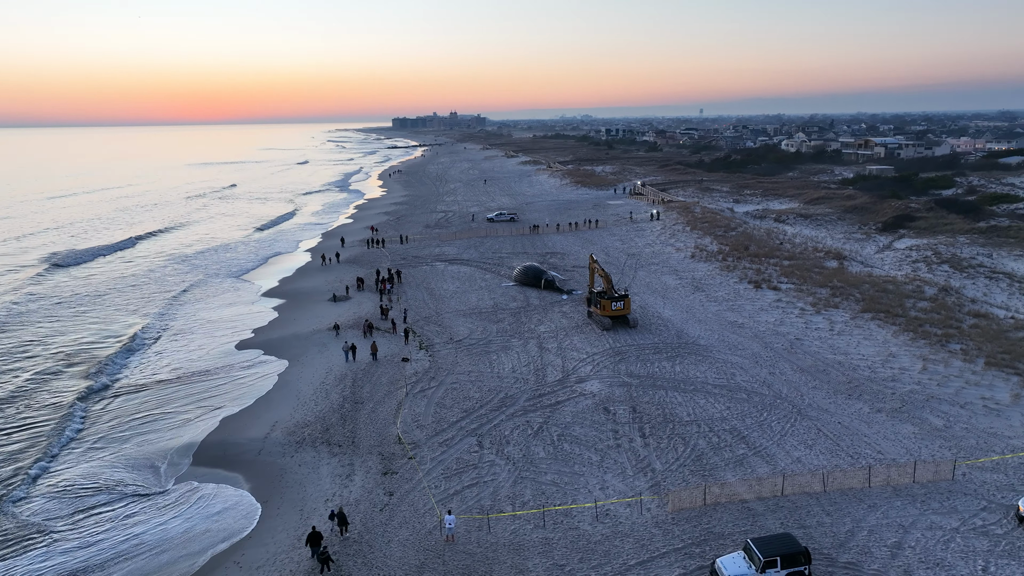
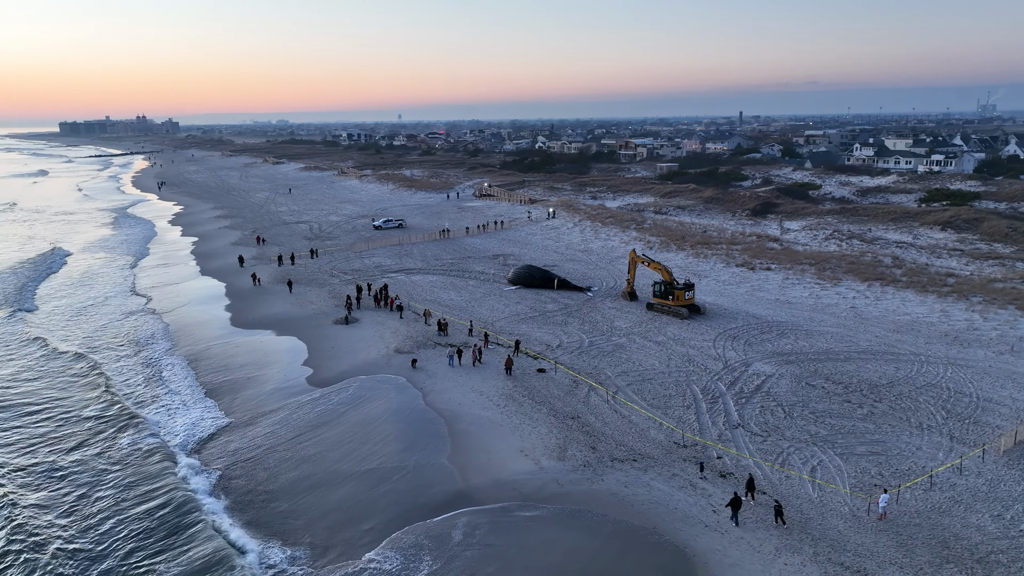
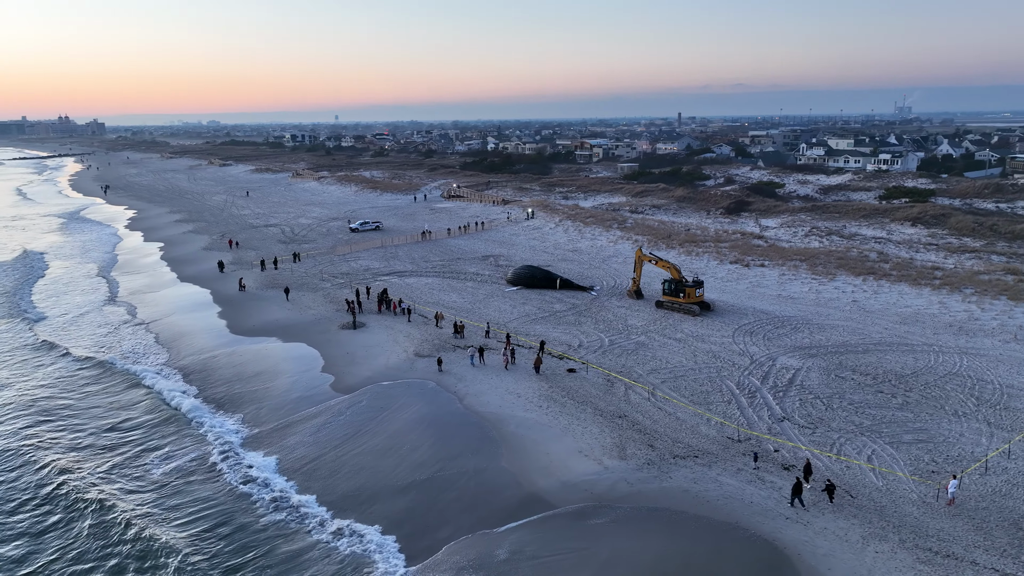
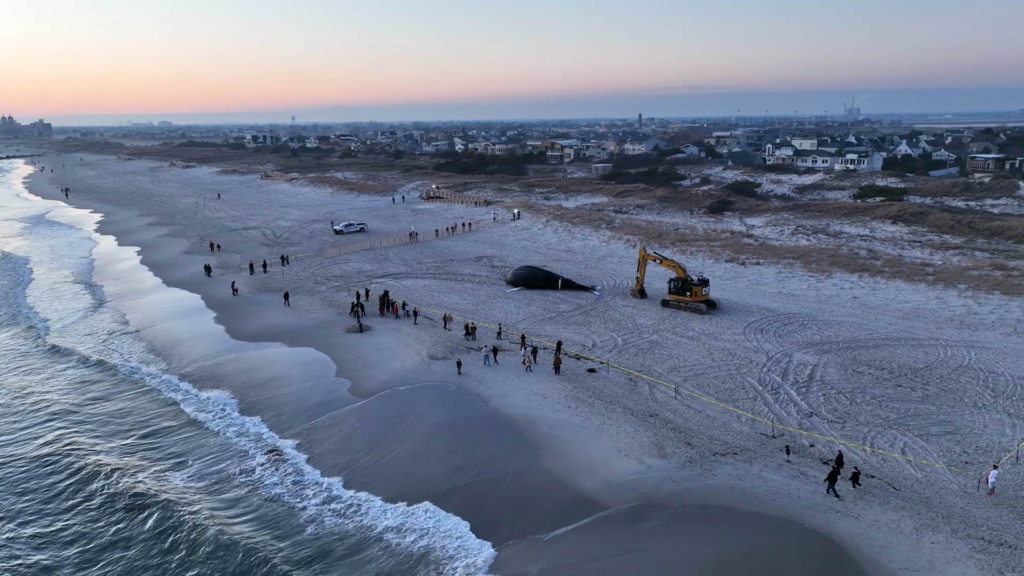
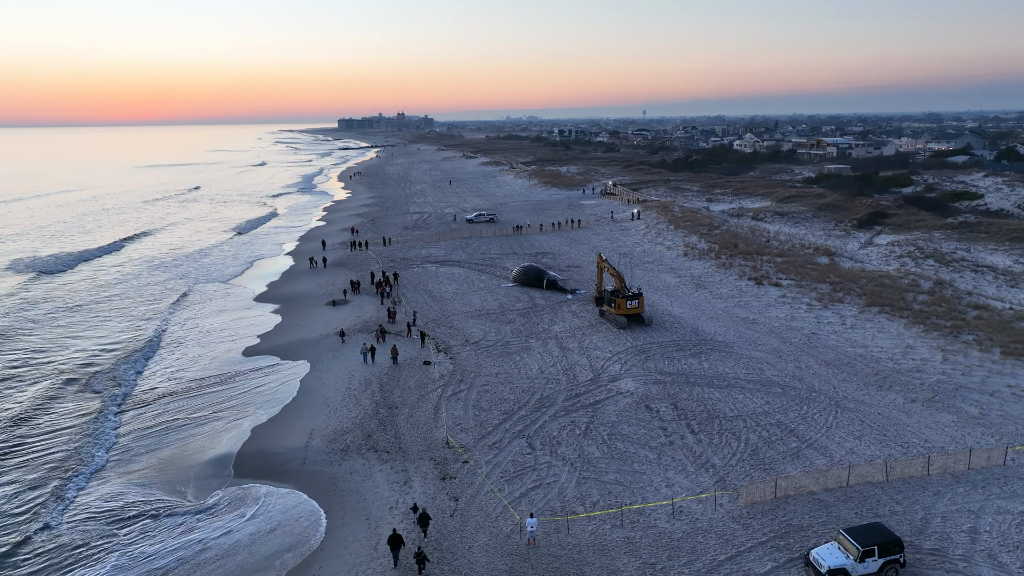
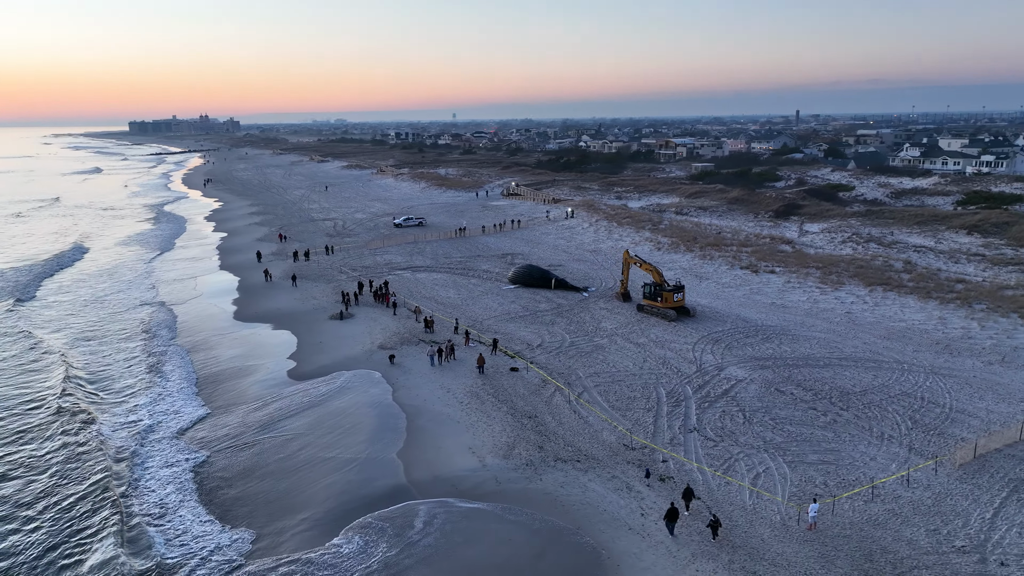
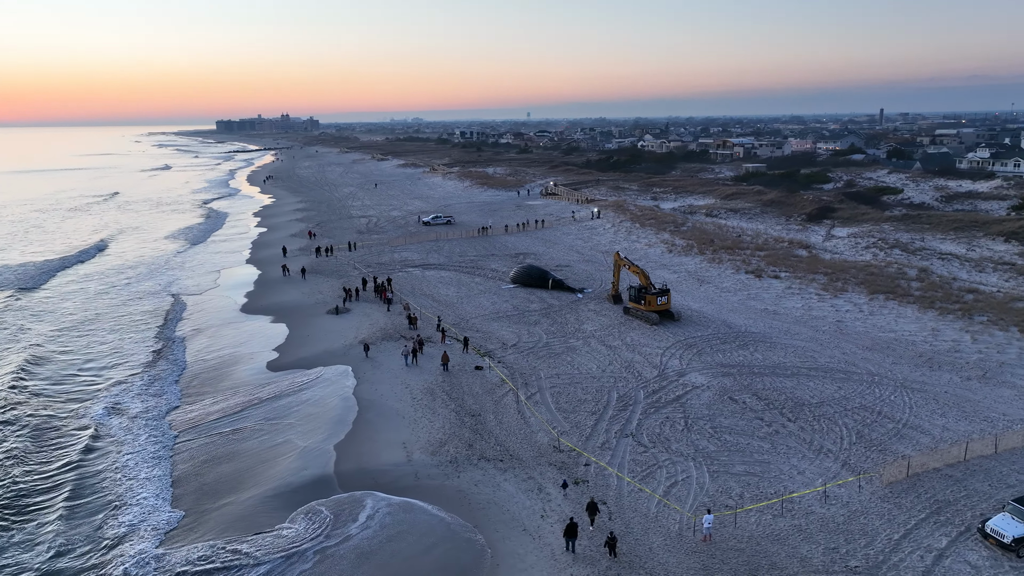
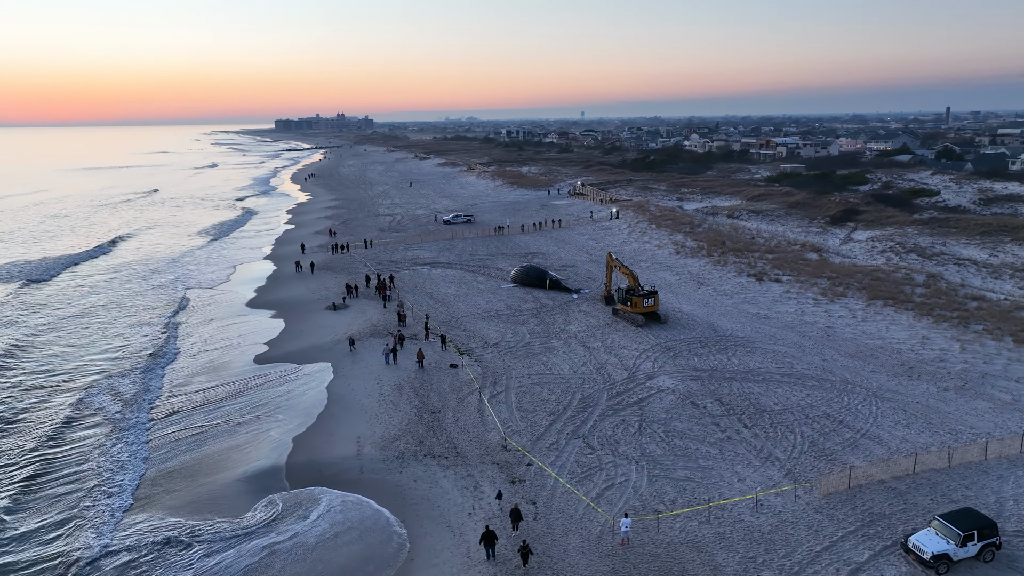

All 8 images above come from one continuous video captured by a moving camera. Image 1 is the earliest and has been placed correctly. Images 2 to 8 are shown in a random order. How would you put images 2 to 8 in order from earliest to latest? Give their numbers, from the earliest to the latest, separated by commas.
5, 8, 7, 6, 2, 3, 4
